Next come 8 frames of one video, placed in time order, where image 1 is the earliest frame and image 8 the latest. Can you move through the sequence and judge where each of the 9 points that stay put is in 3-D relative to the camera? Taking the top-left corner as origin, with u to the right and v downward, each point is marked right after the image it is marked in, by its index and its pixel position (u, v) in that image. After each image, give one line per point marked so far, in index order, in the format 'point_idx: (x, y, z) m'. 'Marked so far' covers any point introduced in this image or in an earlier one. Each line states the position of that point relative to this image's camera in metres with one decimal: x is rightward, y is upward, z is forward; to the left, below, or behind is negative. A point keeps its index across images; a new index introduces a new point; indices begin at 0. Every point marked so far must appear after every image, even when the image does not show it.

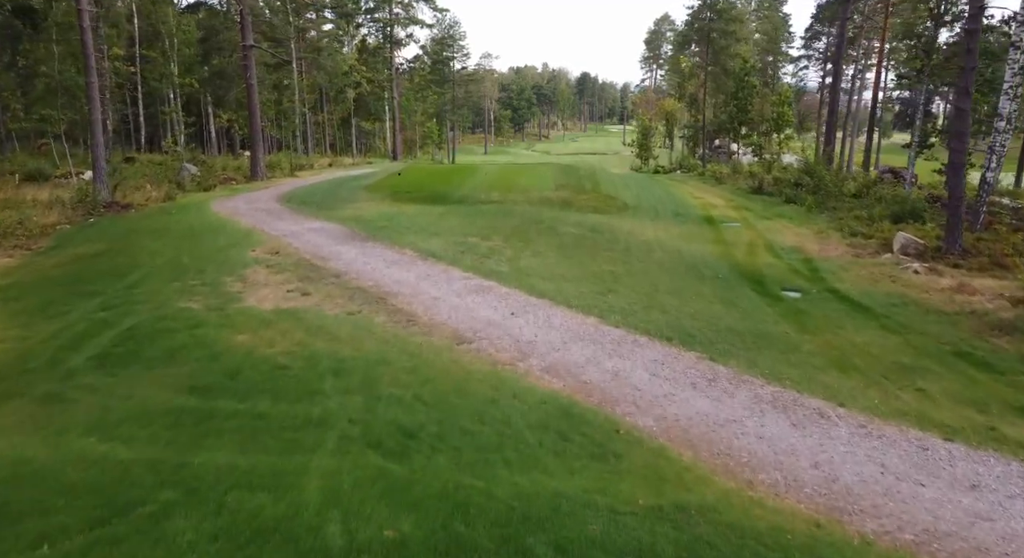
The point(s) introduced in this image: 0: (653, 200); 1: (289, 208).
0: (+4.3, +2.4, +19.7) m
1: (-6.0, +1.8, +16.9) m
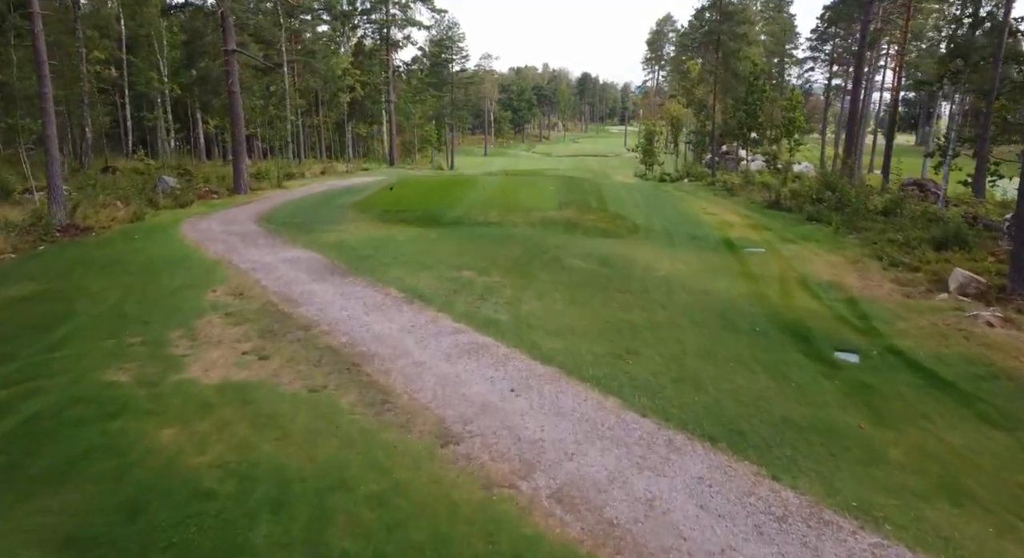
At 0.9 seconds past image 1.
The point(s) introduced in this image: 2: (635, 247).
0: (+4.3, +1.7, +18.1) m
1: (-6.0, +1.1, +15.3) m
2: (+2.7, +0.7, +13.9) m
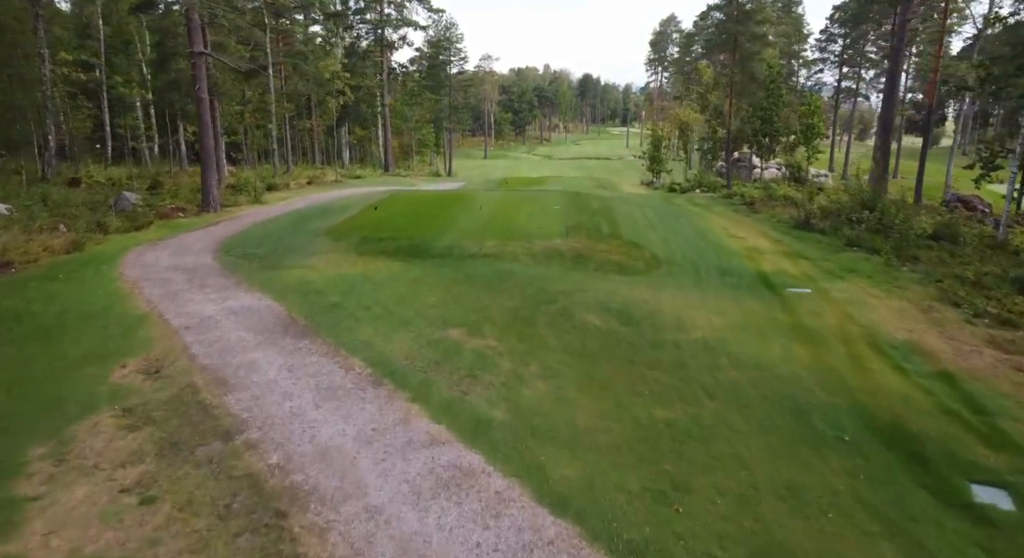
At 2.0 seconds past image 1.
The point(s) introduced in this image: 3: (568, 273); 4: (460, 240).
0: (+4.3, +0.8, +15.8) m
1: (-6.0, +0.2, +13.0) m
2: (+2.7, -0.2, +11.6) m
3: (+1.1, +0.1, +12.5) m
4: (-1.2, +0.9, +14.7) m
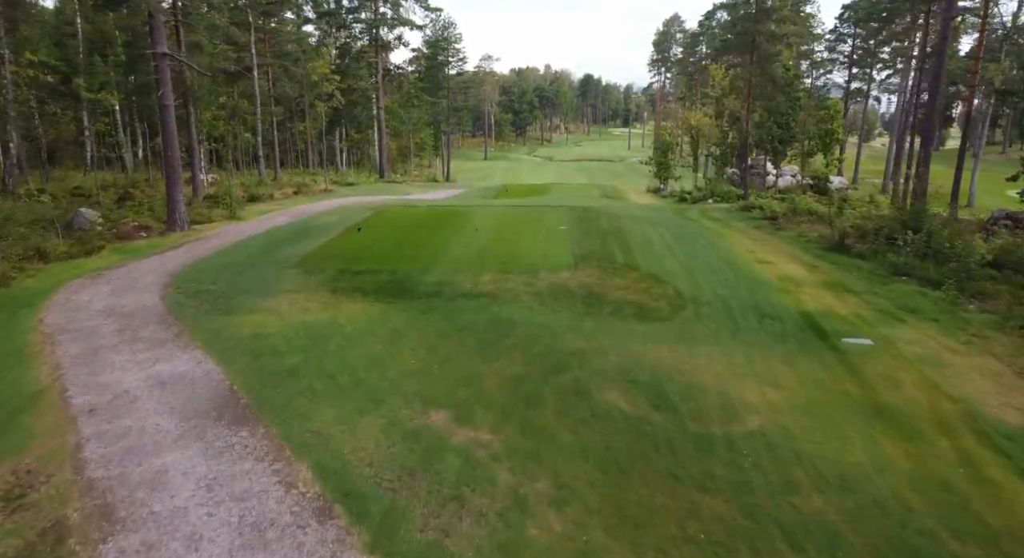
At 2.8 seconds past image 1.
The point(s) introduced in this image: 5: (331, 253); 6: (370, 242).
0: (+4.3, 0.0, +13.6) m
1: (-6.0, -0.6, +10.9) m
2: (+2.7, -1.0, +9.5) m
3: (+1.1, -0.7, +10.4) m
4: (-1.2, +0.1, +12.5) m
5: (-4.1, +0.6, +14.2) m
6: (-3.4, +0.9, +15.2) m
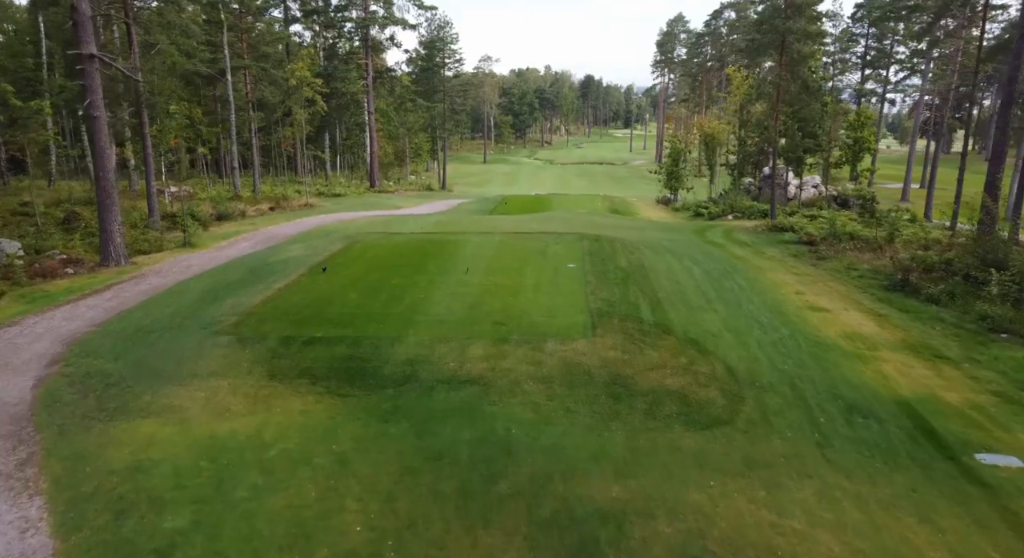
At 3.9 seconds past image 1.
0: (+4.3, -1.1, +10.6) m
1: (-6.0, -1.7, +7.8) m
2: (+2.6, -2.1, +6.4) m
3: (+1.1, -1.8, +7.3) m
4: (-1.2, -1.0, +9.5) m
5: (-4.1, -0.5, +11.2) m
6: (-3.5, -0.2, +12.2) m
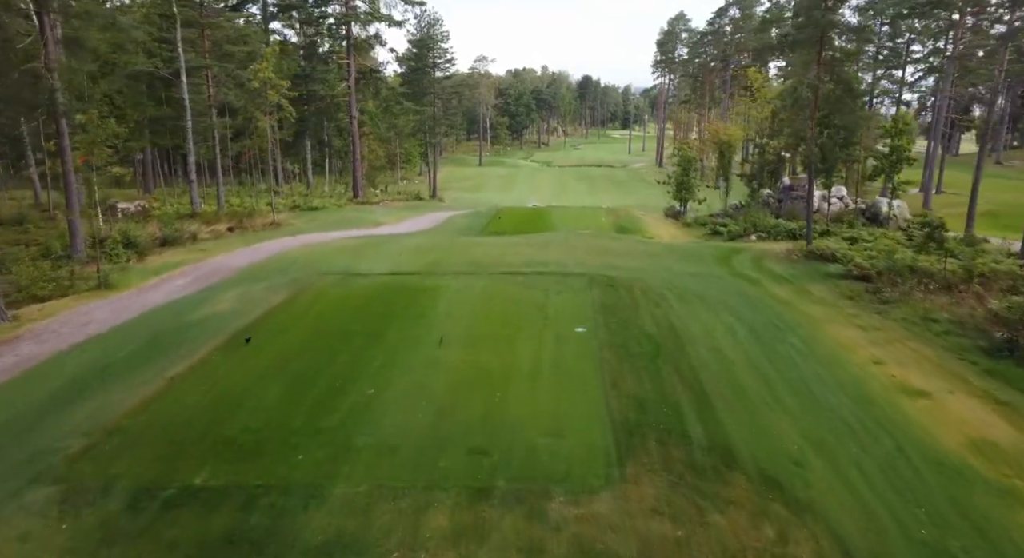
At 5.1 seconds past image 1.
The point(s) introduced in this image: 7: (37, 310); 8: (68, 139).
0: (+4.1, -2.3, +7.0) m
1: (-6.2, -2.8, +4.2) m
2: (+2.5, -3.2, +2.8) m
3: (+0.9, -2.9, +3.8) m
4: (-1.4, -2.2, +5.9) m
5: (-4.3, -1.7, +7.6) m
6: (-3.6, -1.4, +8.6) m
7: (-10.1, -0.6, +13.5) m
8: (-13.3, +4.3, +19.0) m
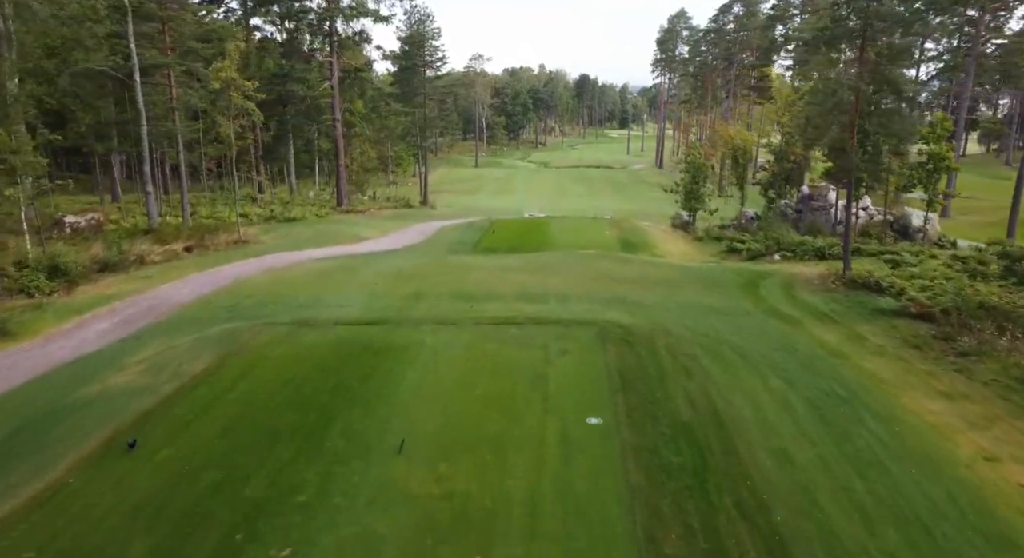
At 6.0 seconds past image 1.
0: (+4.0, -3.2, +4.1) m
1: (-6.3, -3.8, +1.3) m
2: (+2.4, -4.2, 0.0) m
3: (+0.8, -3.9, +0.9) m
4: (-1.5, -3.1, +3.0) m
5: (-4.4, -2.6, +4.7) m
6: (-3.8, -2.3, +5.7) m
7: (-10.2, -1.5, +10.5) m
8: (-13.5, +3.4, +16.1) m
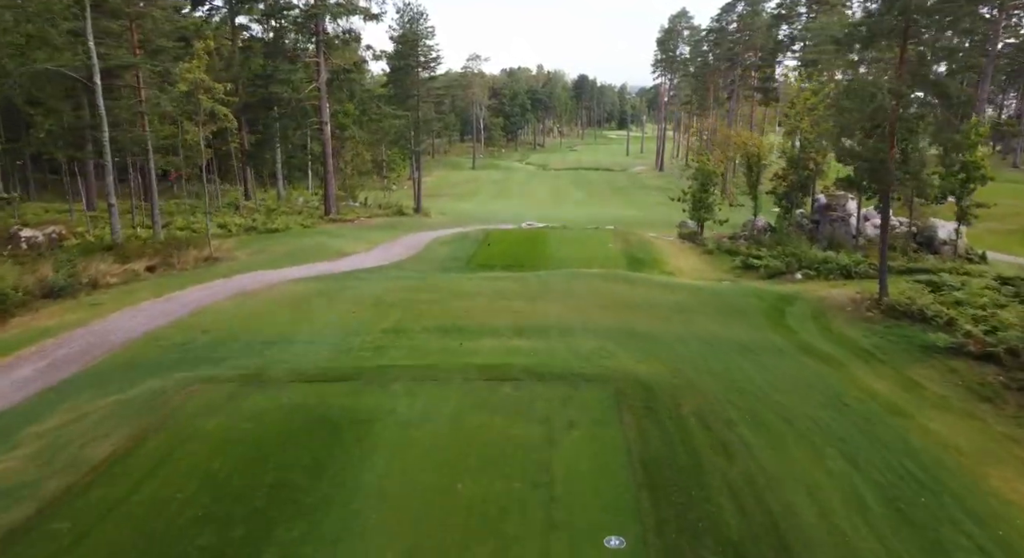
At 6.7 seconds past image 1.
0: (+3.9, -3.9, +2.1) m
1: (-6.3, -4.5, -0.8) m
2: (+2.4, -4.9, -2.1) m
3: (+0.8, -4.6, -1.2) m
4: (-1.6, -3.8, +0.9) m
5: (-4.4, -3.3, +2.6) m
6: (-3.8, -3.0, +3.6) m
7: (-10.3, -2.3, +8.4) m
8: (-13.6, +2.7, +13.9) m
